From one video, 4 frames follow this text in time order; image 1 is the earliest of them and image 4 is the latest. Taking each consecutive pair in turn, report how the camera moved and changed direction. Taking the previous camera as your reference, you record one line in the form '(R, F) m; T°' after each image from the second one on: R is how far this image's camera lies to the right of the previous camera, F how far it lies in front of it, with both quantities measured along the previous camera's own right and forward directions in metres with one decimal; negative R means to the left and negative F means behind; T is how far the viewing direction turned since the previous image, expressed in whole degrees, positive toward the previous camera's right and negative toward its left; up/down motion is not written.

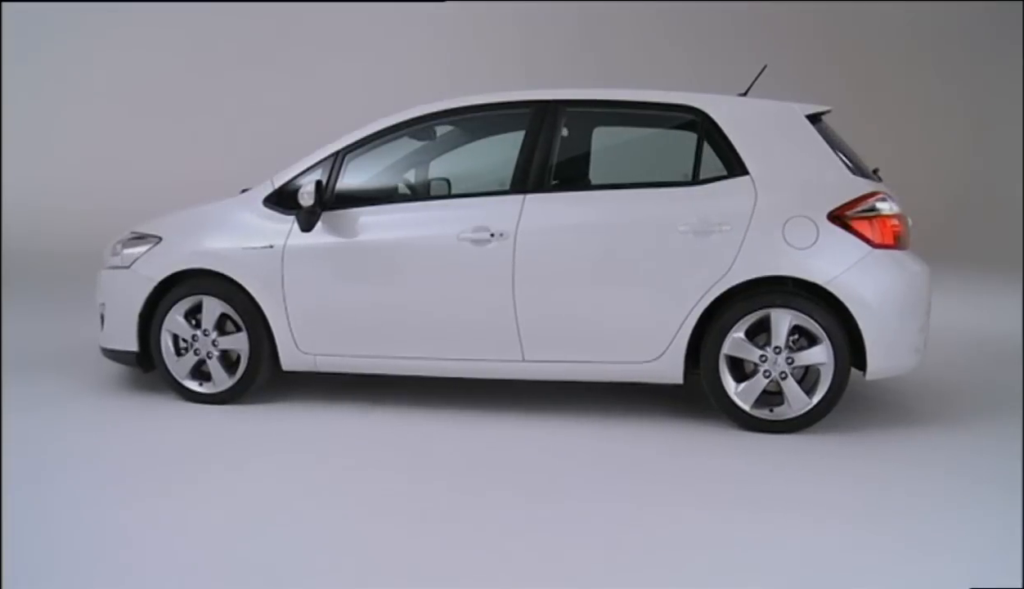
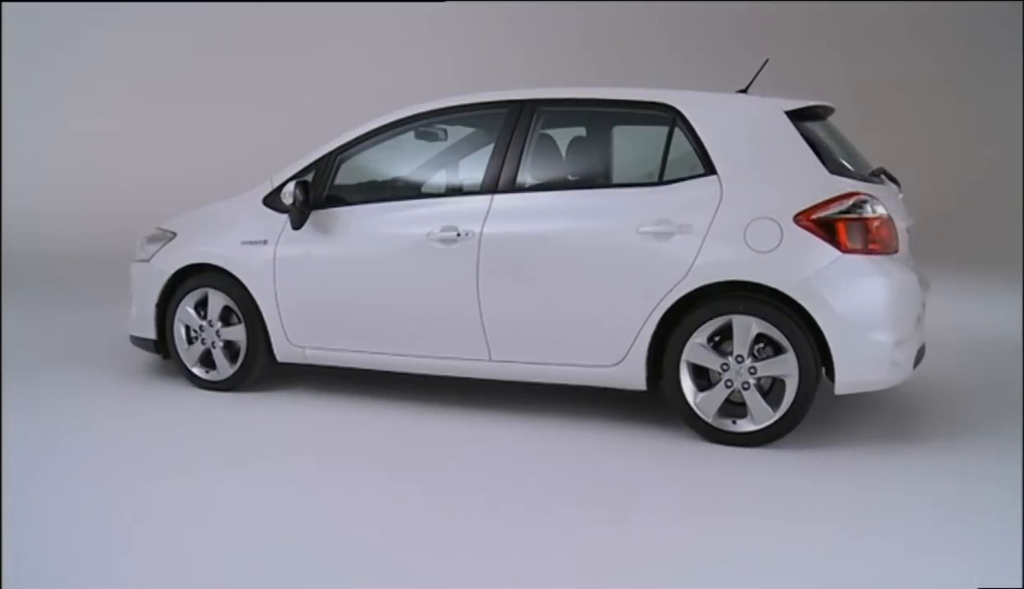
(+0.8, +0.1) m; -11°
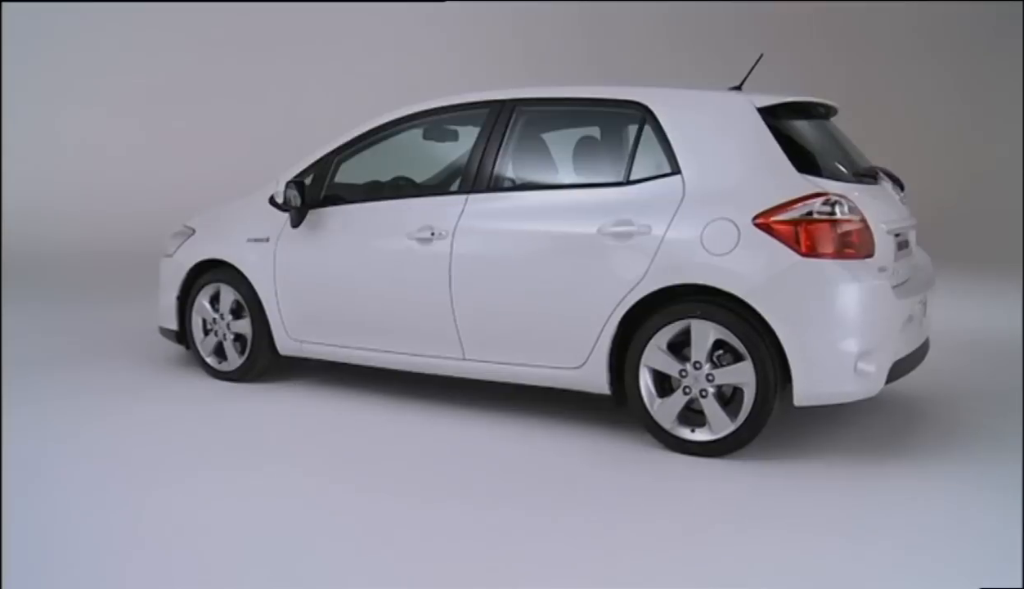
(+0.7, +0.1) m; -9°
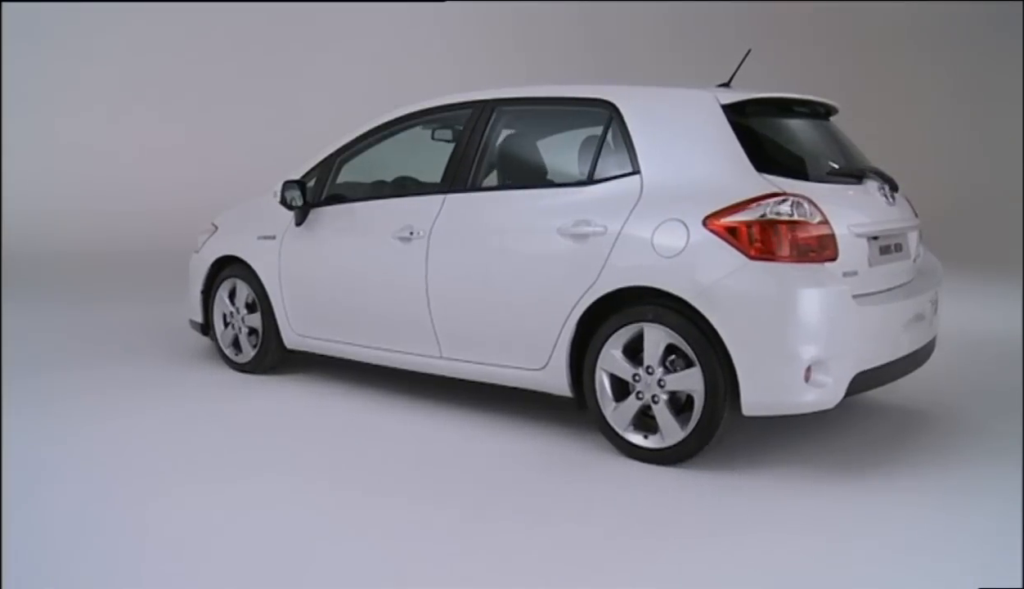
(+0.6, +0.1) m; -8°
